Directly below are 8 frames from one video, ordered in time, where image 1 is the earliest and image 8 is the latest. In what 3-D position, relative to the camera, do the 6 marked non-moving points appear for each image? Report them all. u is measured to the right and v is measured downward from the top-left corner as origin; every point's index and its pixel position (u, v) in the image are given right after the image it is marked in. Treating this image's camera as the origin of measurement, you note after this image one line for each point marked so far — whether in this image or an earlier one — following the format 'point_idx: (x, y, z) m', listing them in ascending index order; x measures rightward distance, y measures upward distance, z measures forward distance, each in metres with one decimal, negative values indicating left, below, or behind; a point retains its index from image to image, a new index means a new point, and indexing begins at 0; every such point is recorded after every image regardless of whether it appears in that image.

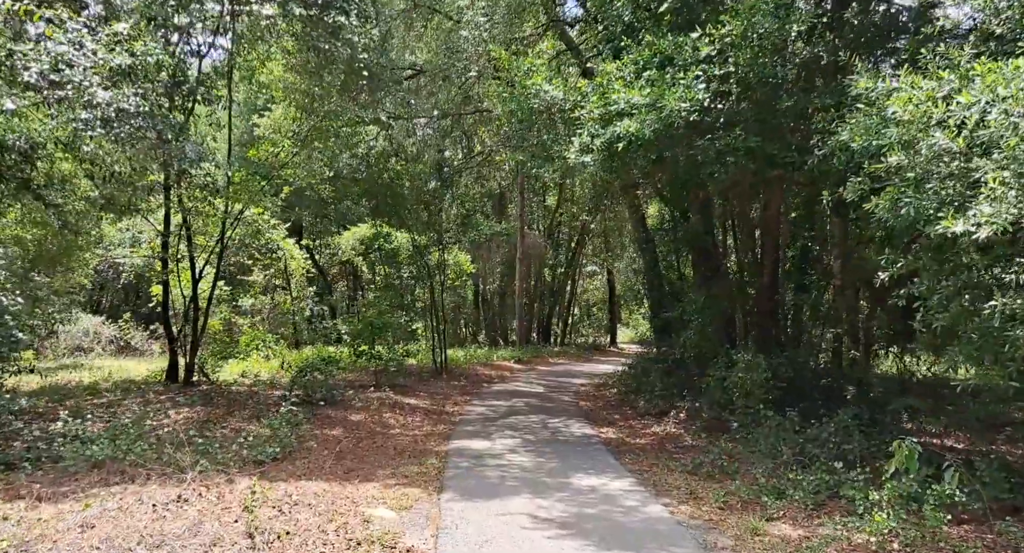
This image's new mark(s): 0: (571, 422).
0: (+0.9, -2.2, +12.2) m
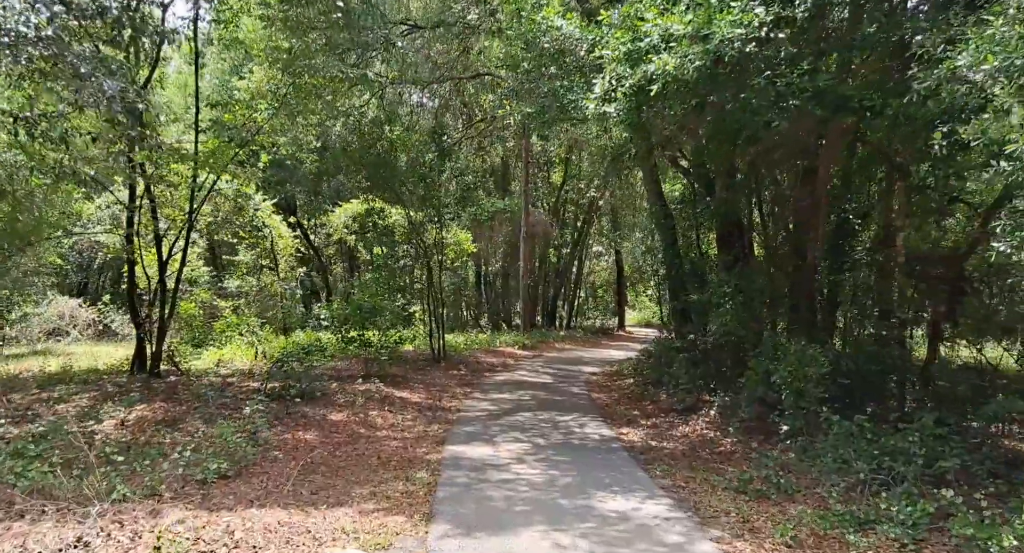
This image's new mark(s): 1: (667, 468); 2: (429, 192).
0: (+1.0, -1.9, +10.6) m
1: (+1.6, -1.9, +8.0) m
2: (-1.9, +1.9, +18.5) m
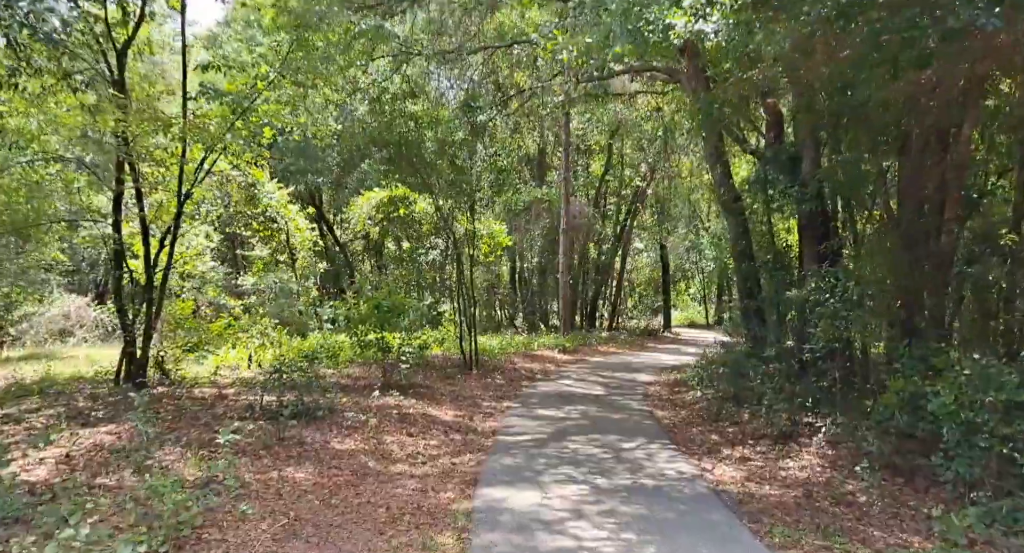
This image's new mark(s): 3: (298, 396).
0: (+1.5, -1.8, +8.4) m
1: (+2.0, -1.8, +5.7) m
2: (-1.0, +2.0, +16.3) m
3: (-2.6, -1.4, +9.7) m
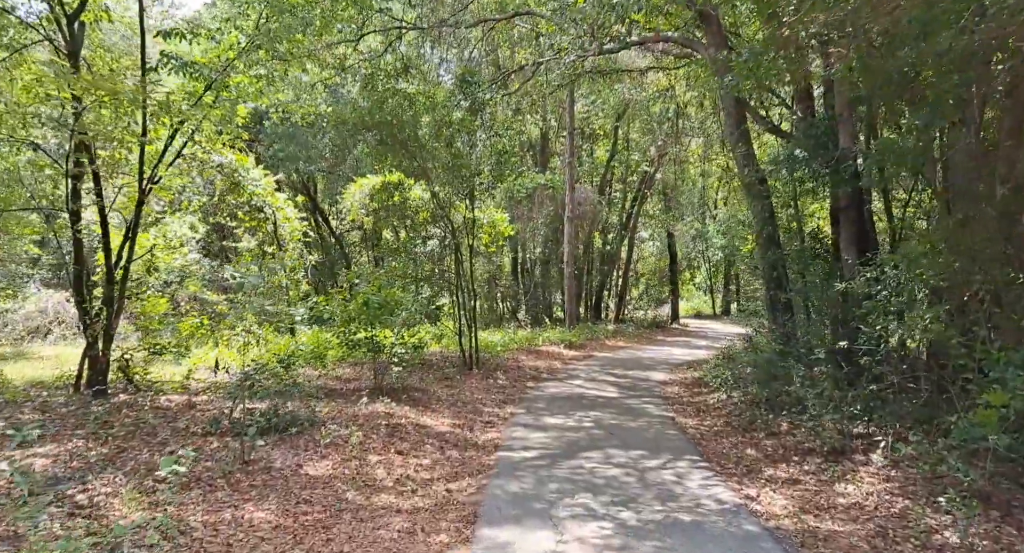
0: (+1.6, -1.7, +7.2) m
1: (+2.0, -1.8, +4.5) m
2: (-1.0, +2.2, +15.1) m
3: (-2.5, -1.4, +8.5) m
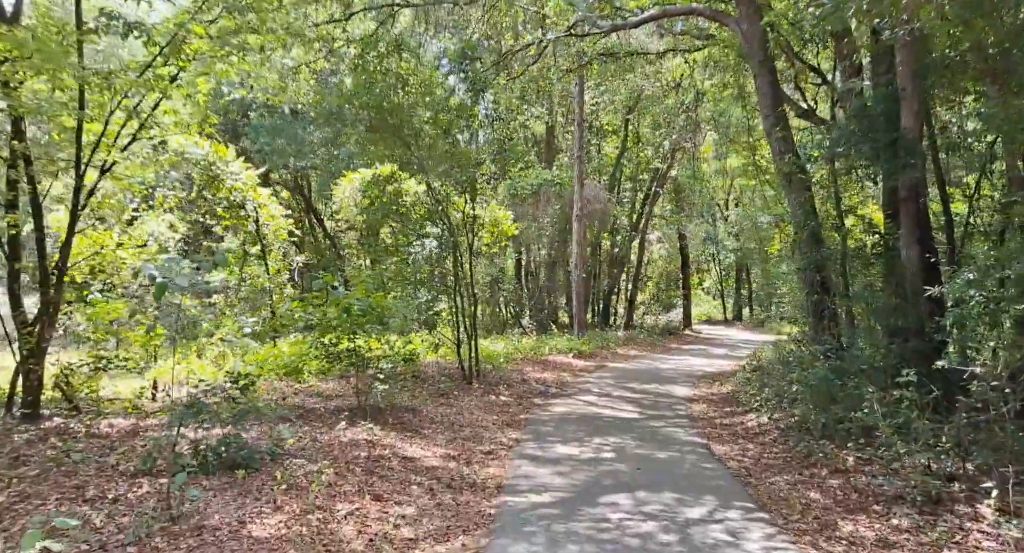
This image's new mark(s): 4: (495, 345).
0: (+1.6, -1.7, +5.6) m
1: (+2.1, -1.8, +2.9) m
2: (-0.9, +2.1, +13.5) m
3: (-2.5, -1.4, +6.9) m
4: (-0.4, -1.5, +17.3) m
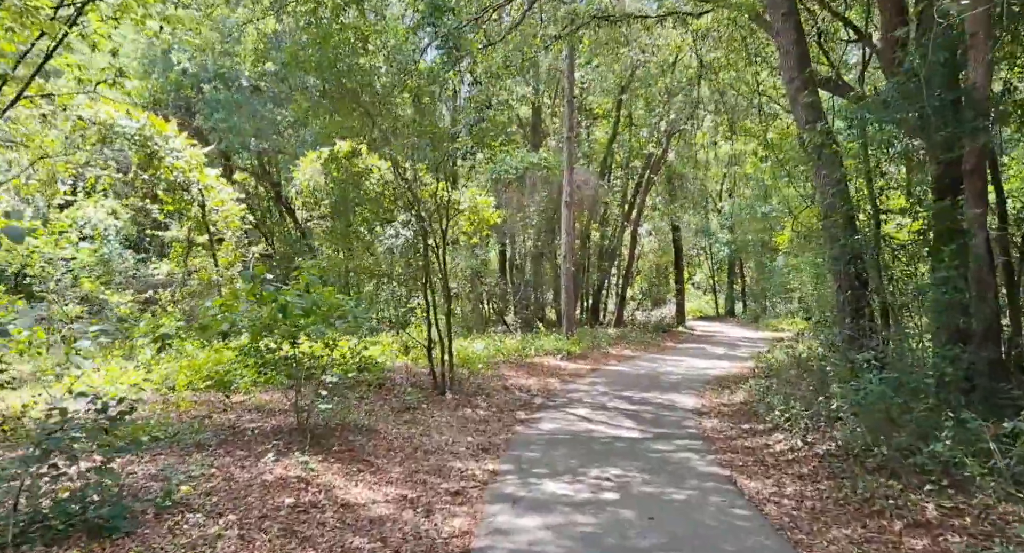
0: (+1.5, -1.7, +3.8) m
1: (+1.9, -1.7, +1.2) m
2: (-1.2, +2.2, +11.7) m
3: (-2.7, -1.3, +5.1) m
4: (-0.7, -1.3, +15.5) m
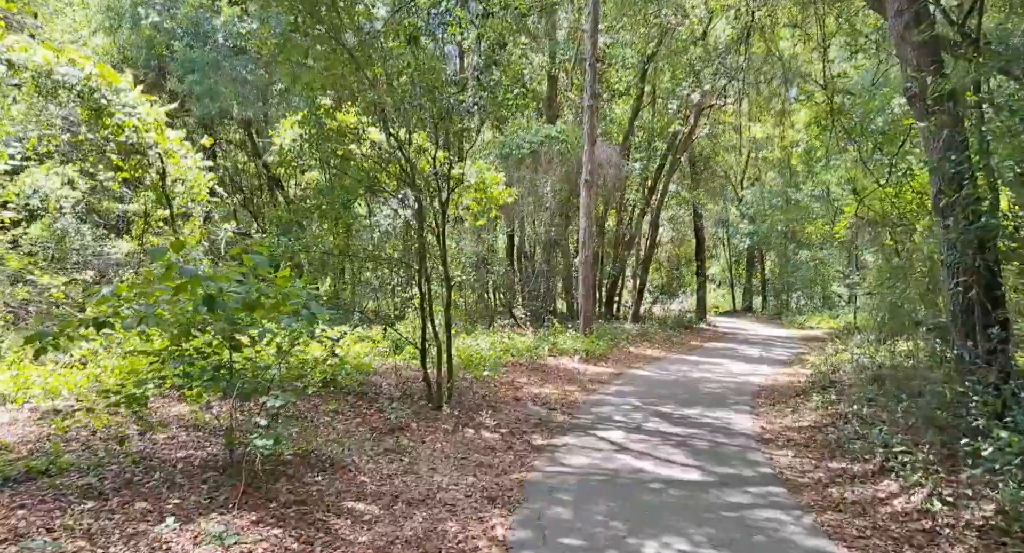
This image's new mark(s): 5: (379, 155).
0: (+1.6, -1.7, +1.6) m
1: (+2.0, -1.7, -1.0) m
2: (-1.0, +2.4, +9.5) m
3: (-2.5, -1.2, +2.9) m
4: (-0.5, -1.1, +13.3) m
5: (-1.7, +1.6, +10.0) m
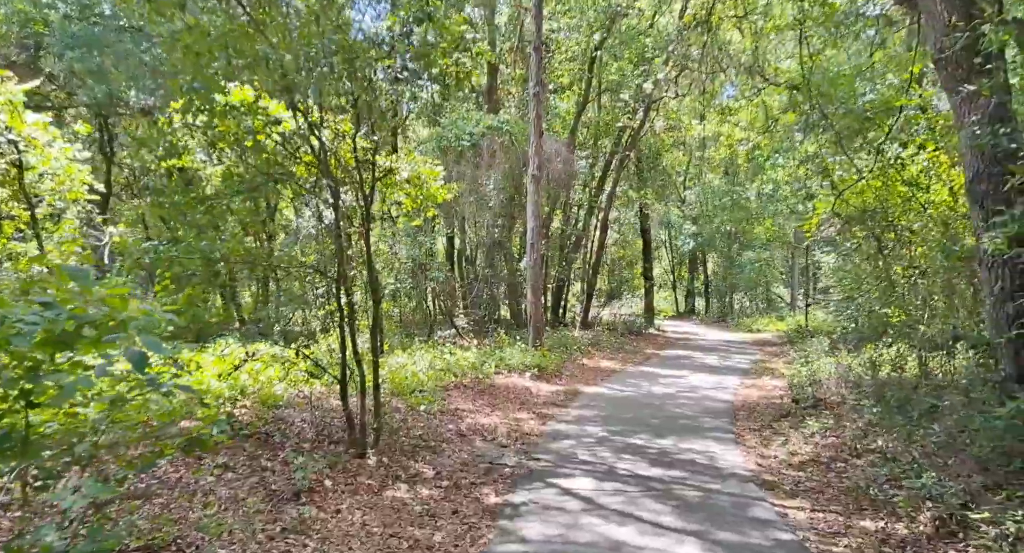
0: (+1.6, -1.7, 0.0) m
1: (+2.3, -1.8, -2.6) m
2: (-1.6, +2.3, +7.6) m
3: (-2.6, -1.3, +1.0) m
4: (-1.4, -1.2, +11.5) m
5: (-2.3, +1.5, +8.1) m
